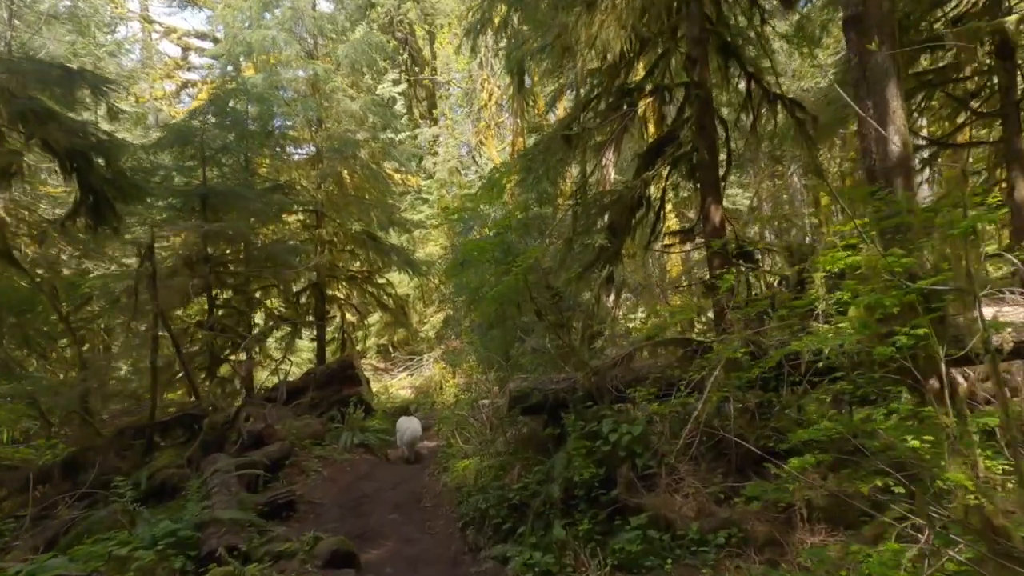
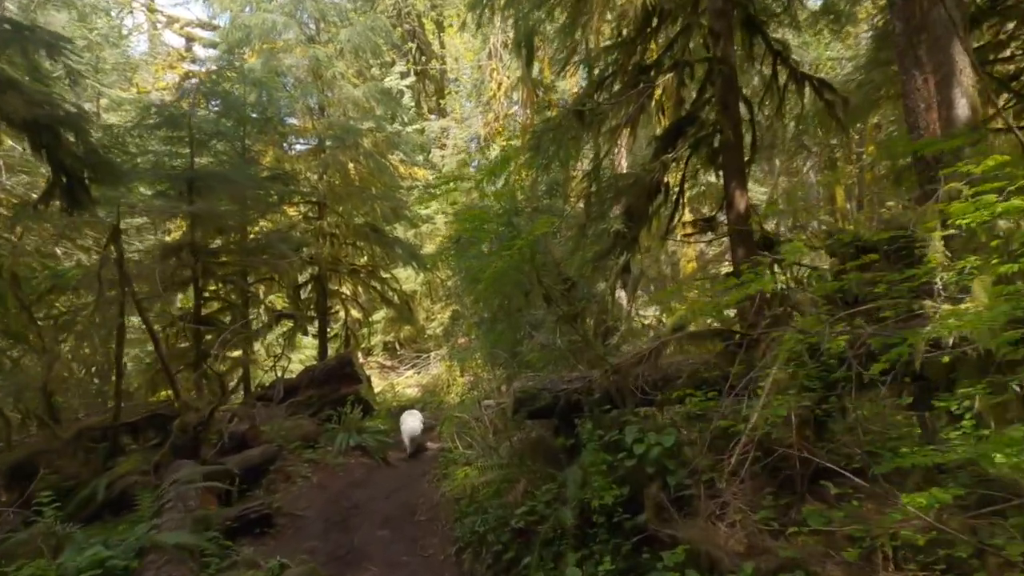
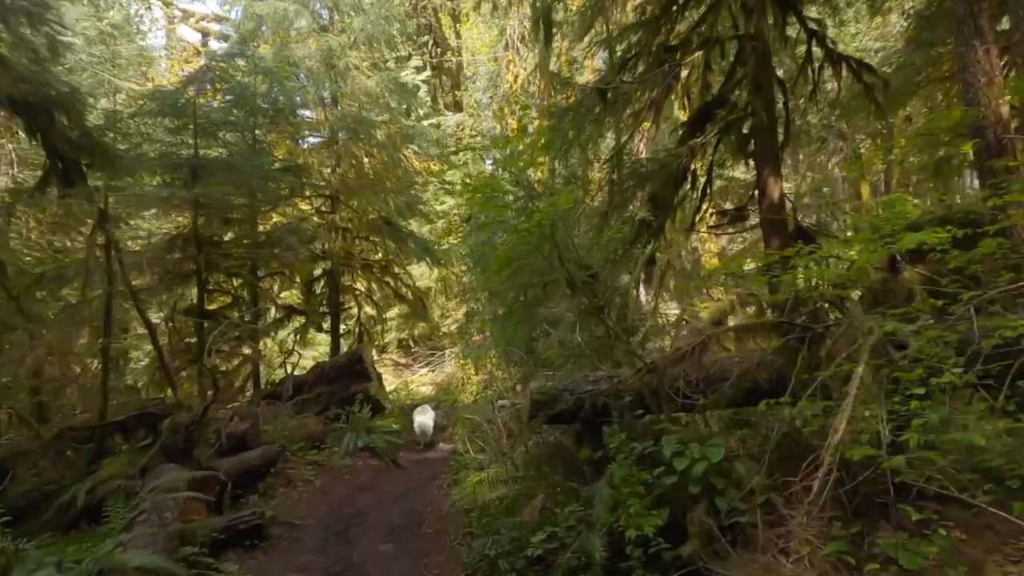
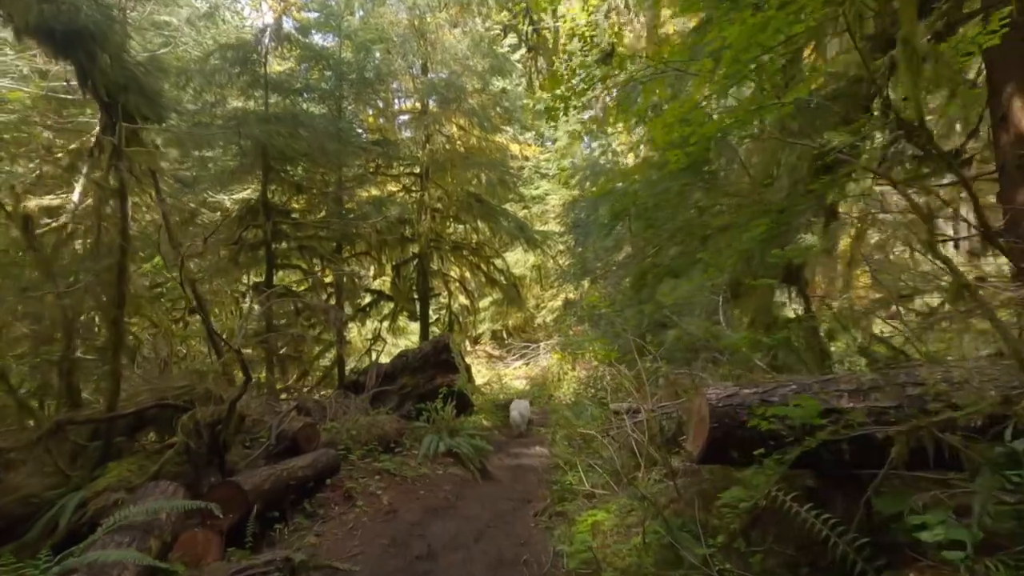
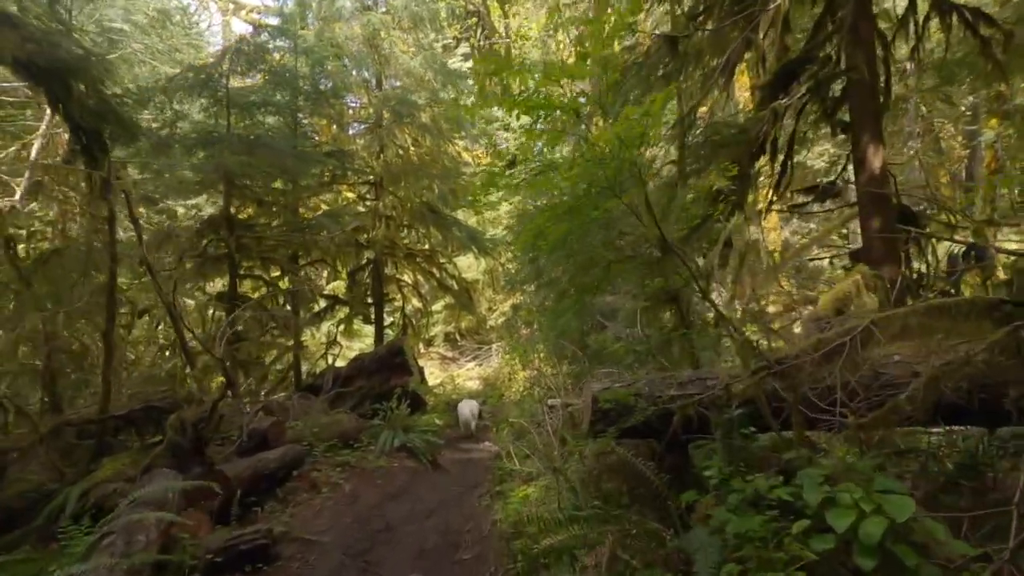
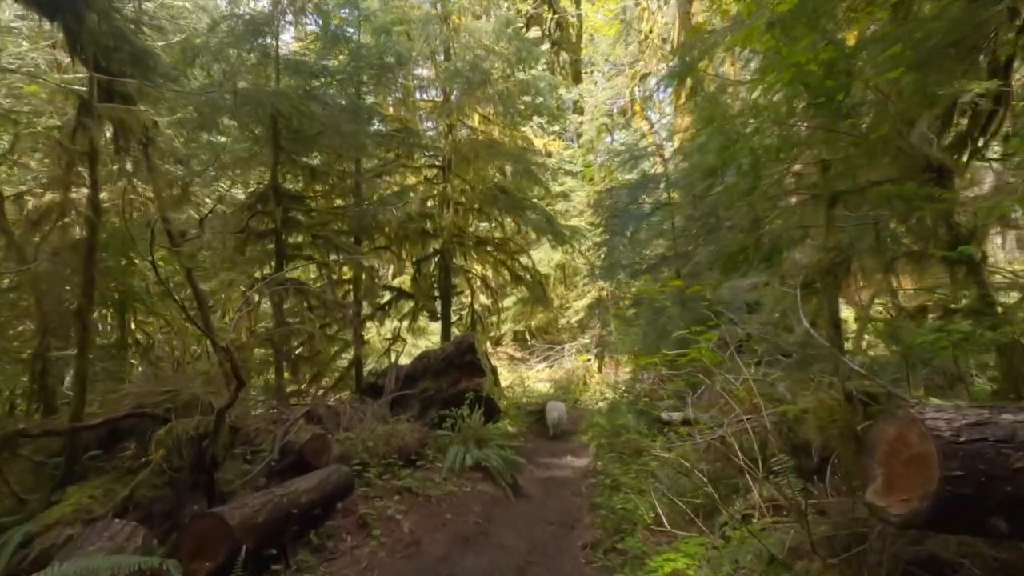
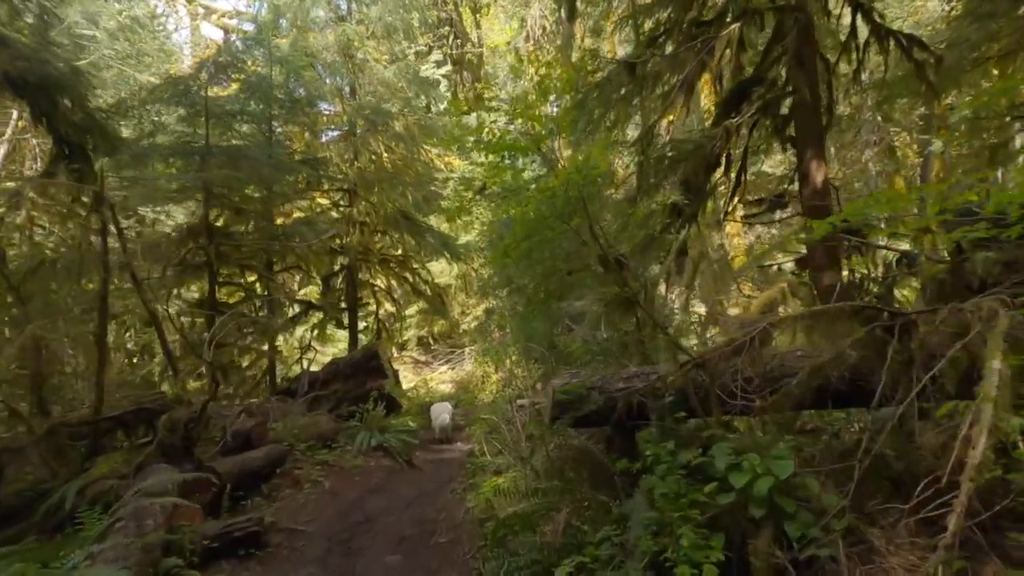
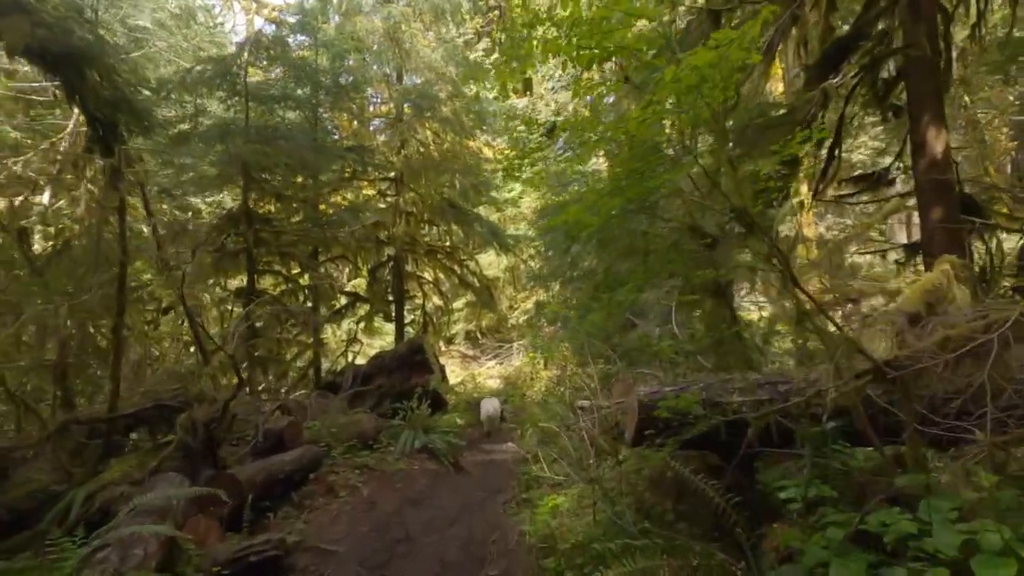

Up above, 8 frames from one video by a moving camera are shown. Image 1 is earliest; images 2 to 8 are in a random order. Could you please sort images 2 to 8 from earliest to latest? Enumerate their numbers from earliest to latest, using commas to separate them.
2, 3, 7, 5, 8, 4, 6
